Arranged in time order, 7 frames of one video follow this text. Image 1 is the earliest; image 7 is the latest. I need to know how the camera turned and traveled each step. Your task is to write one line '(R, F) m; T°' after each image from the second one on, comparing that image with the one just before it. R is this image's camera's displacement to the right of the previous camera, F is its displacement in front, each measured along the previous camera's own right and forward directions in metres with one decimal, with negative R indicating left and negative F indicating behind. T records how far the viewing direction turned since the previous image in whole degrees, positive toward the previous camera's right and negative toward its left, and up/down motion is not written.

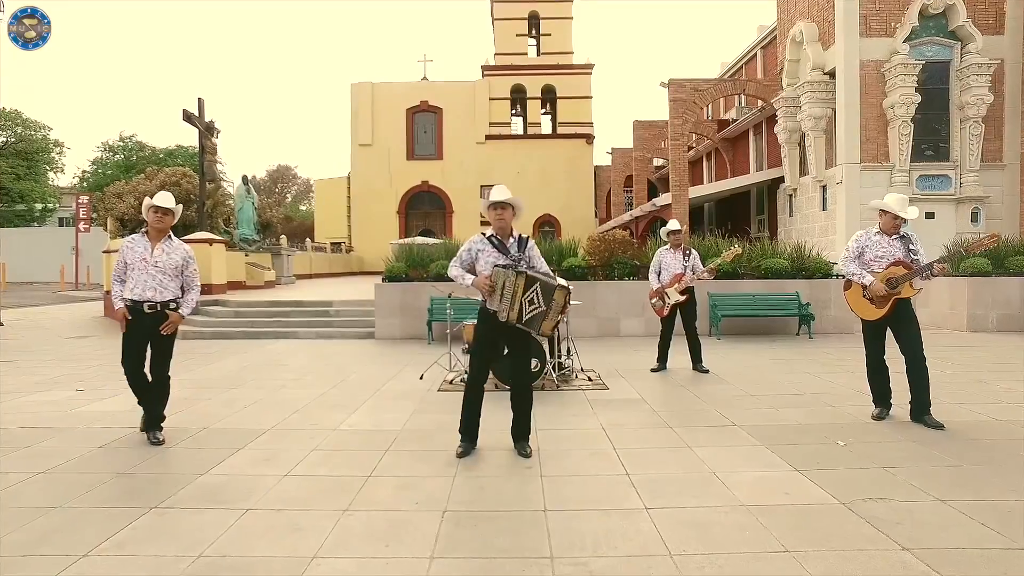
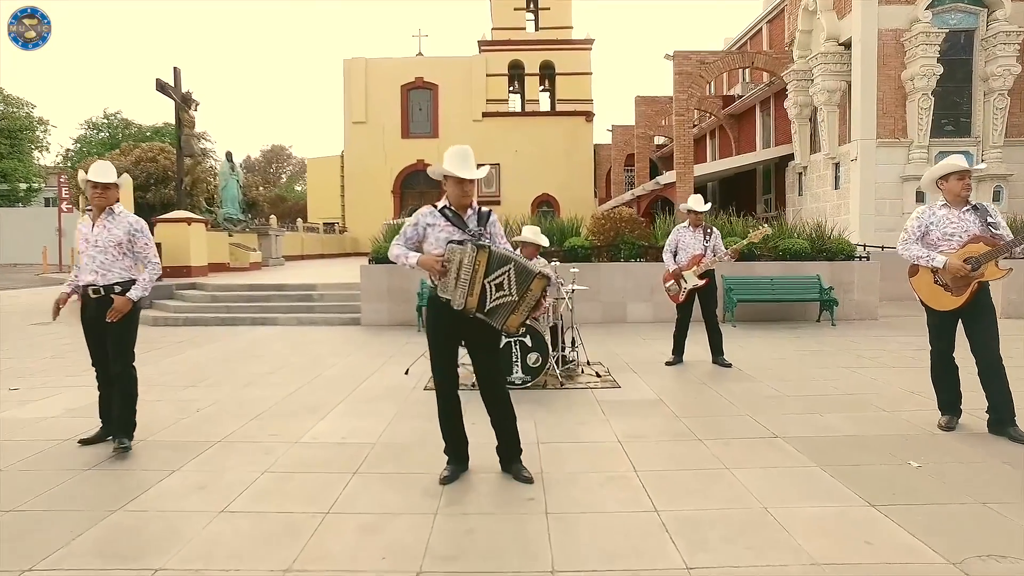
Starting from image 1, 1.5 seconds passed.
(0.0, +0.9) m; 0°
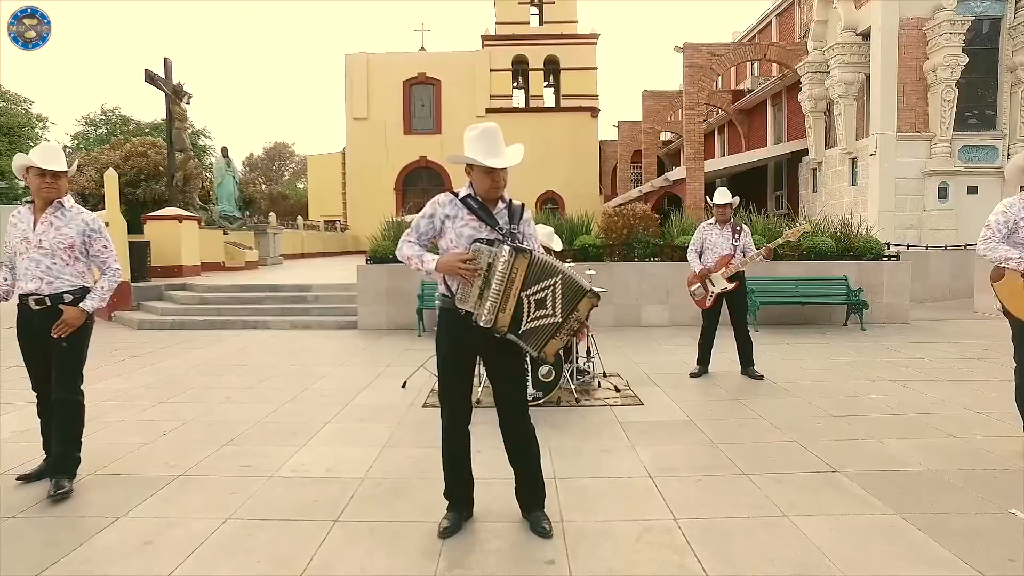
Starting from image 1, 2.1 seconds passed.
(-0.1, +0.7) m; 0°
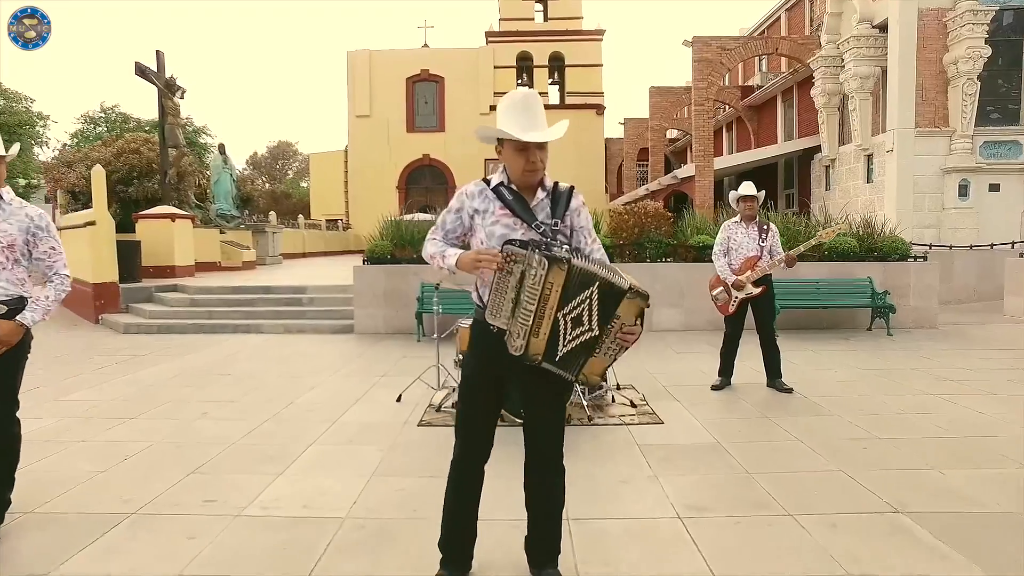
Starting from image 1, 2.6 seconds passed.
(0.0, +0.6) m; 0°
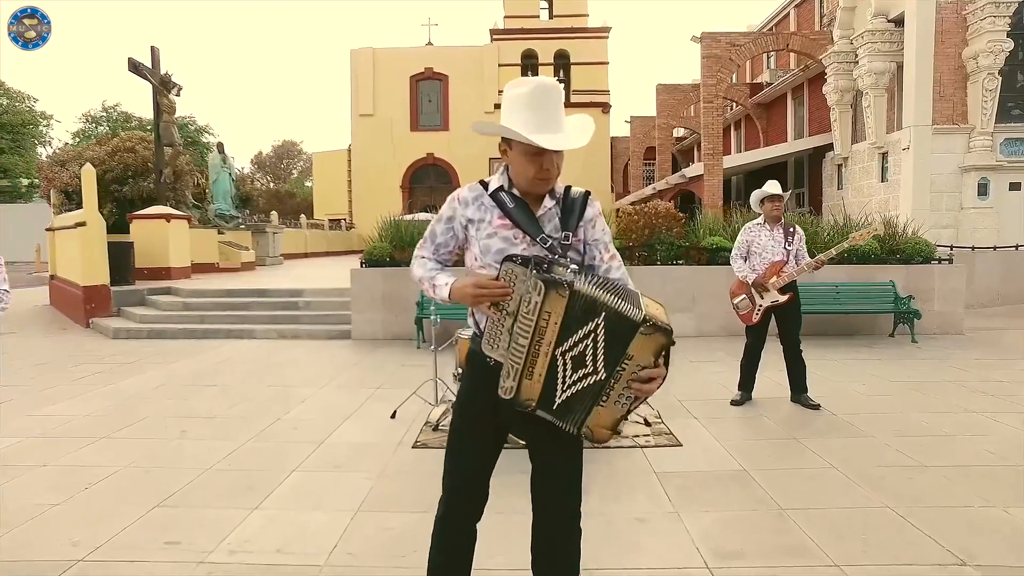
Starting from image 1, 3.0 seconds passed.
(0.0, +0.4) m; 0°
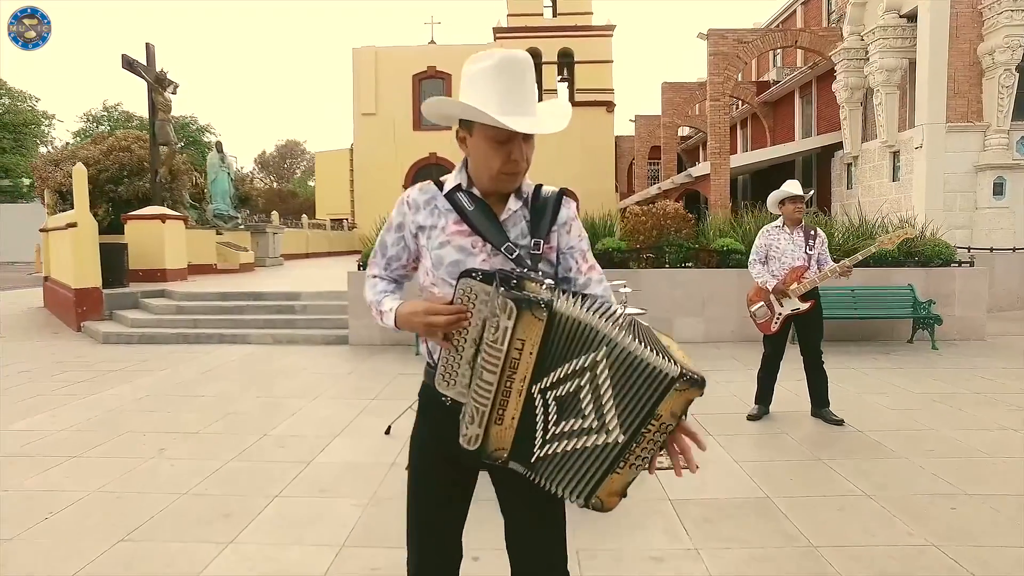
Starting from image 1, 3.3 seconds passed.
(0.0, +0.3) m; 0°
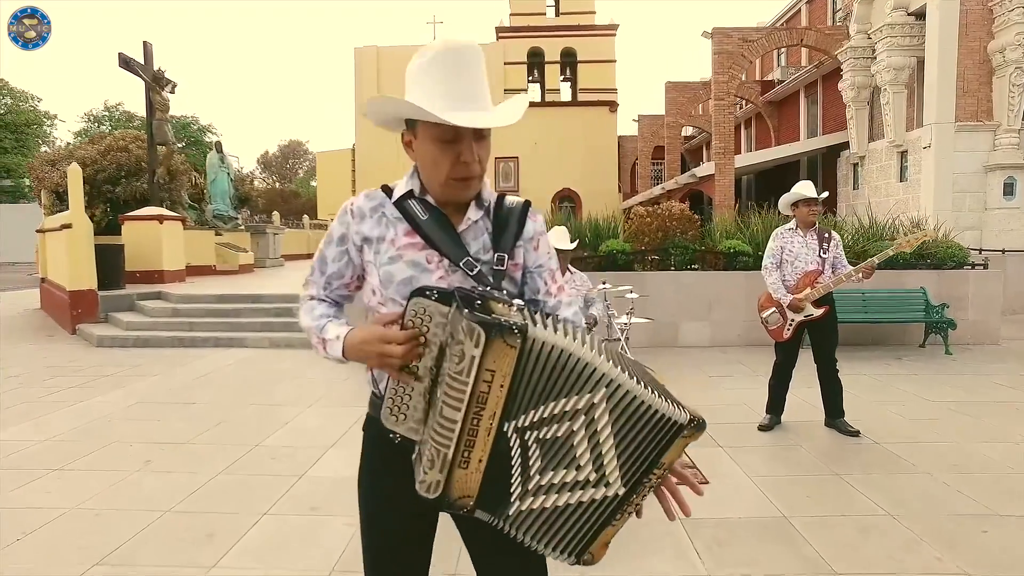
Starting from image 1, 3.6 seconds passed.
(0.0, +0.2) m; 0°
